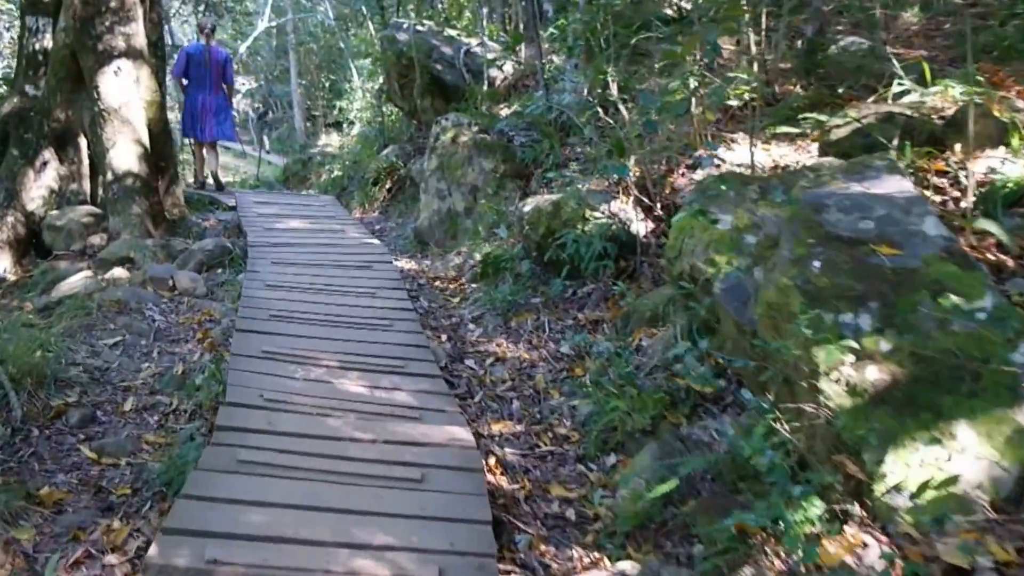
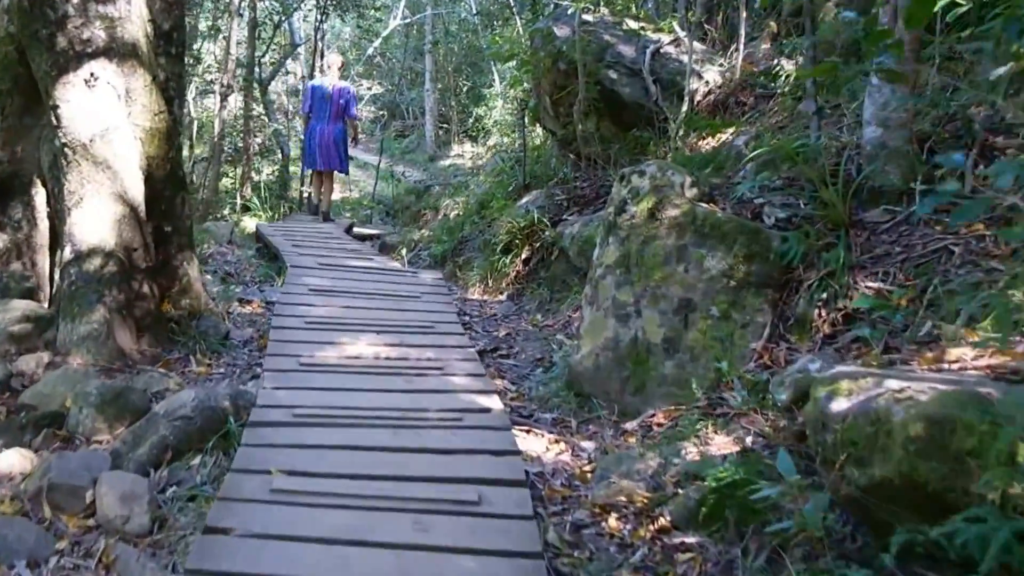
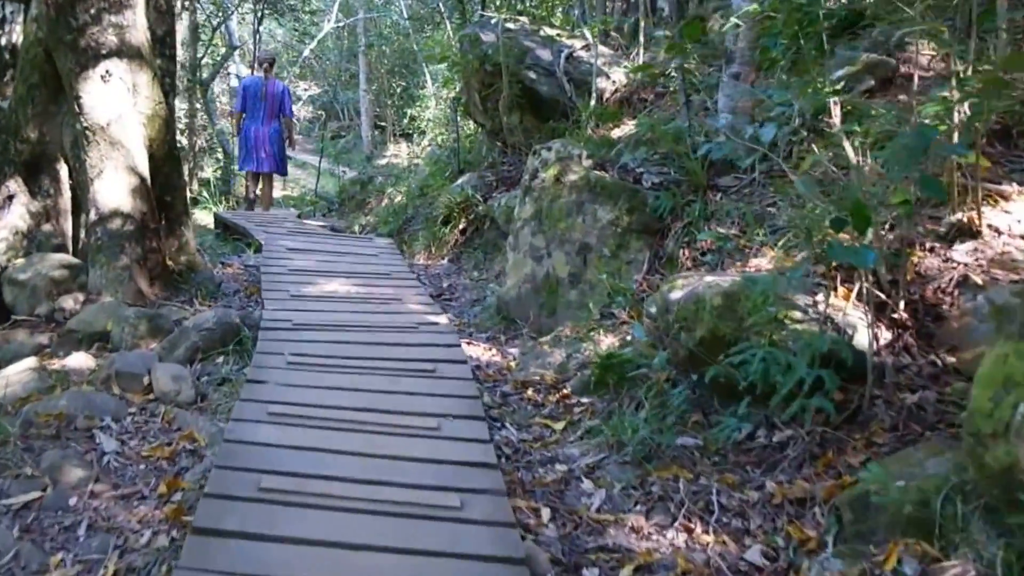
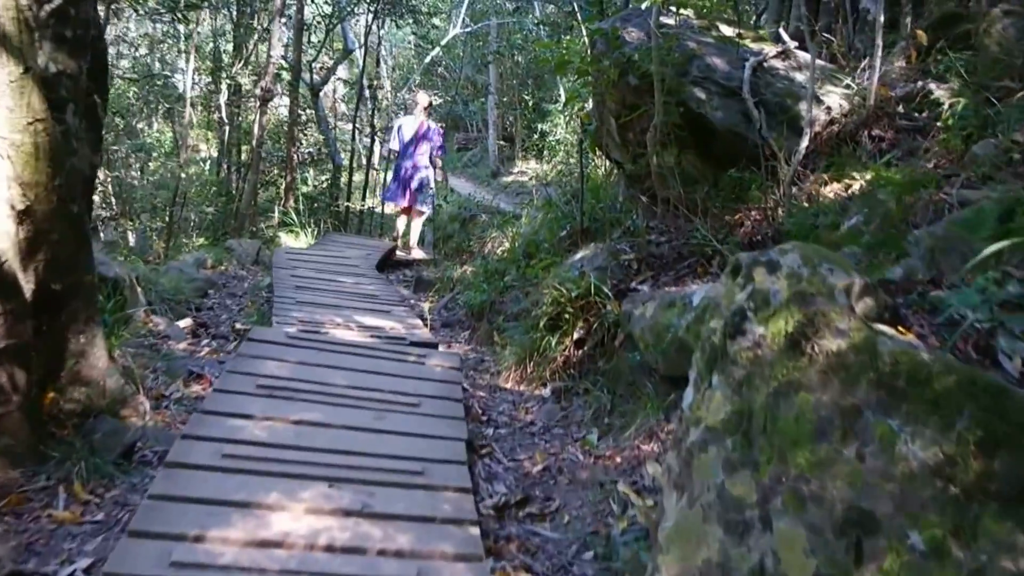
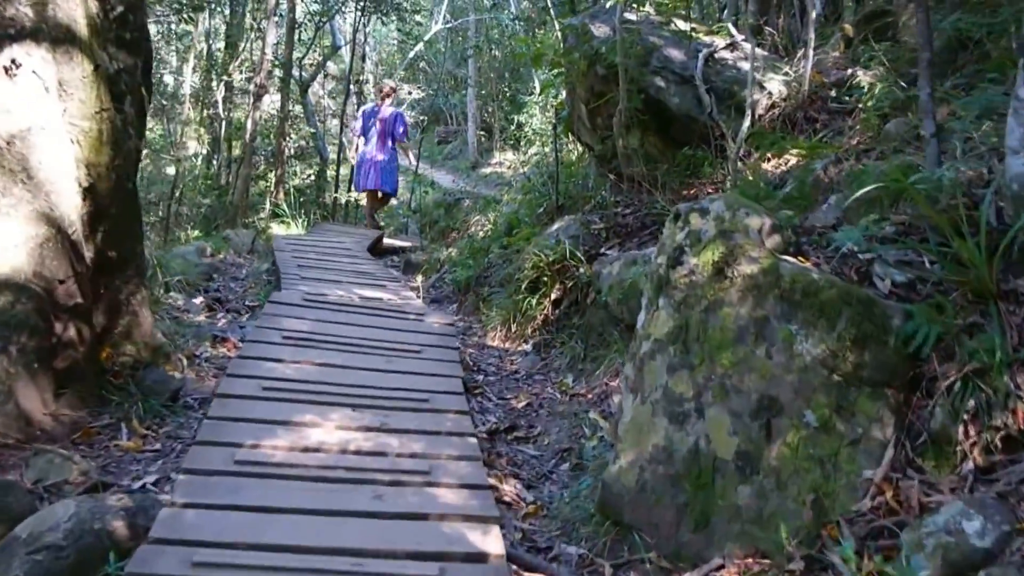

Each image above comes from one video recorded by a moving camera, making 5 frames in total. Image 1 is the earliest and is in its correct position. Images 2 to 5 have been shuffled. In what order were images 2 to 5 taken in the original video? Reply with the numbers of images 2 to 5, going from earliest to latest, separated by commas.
3, 2, 5, 4
